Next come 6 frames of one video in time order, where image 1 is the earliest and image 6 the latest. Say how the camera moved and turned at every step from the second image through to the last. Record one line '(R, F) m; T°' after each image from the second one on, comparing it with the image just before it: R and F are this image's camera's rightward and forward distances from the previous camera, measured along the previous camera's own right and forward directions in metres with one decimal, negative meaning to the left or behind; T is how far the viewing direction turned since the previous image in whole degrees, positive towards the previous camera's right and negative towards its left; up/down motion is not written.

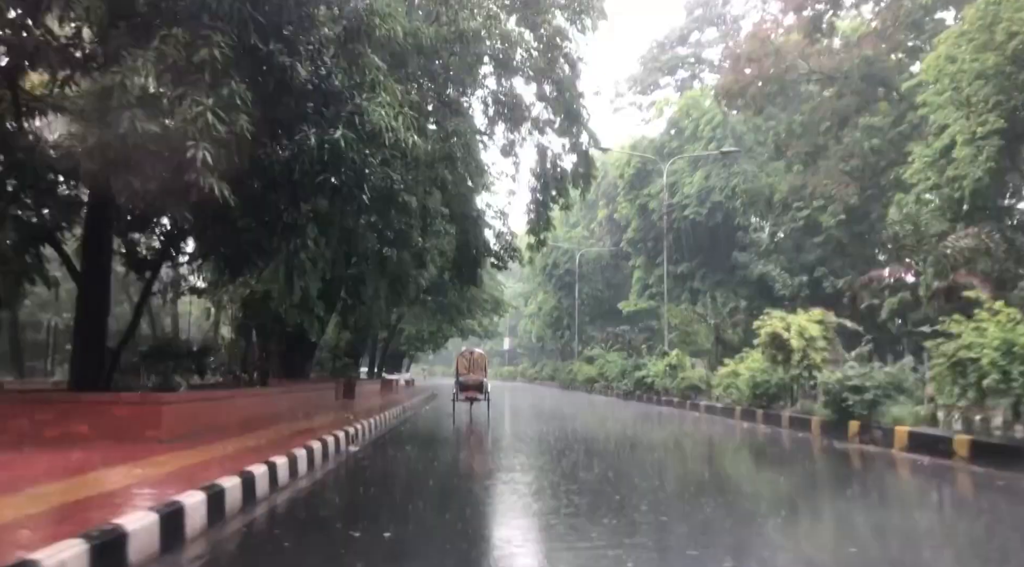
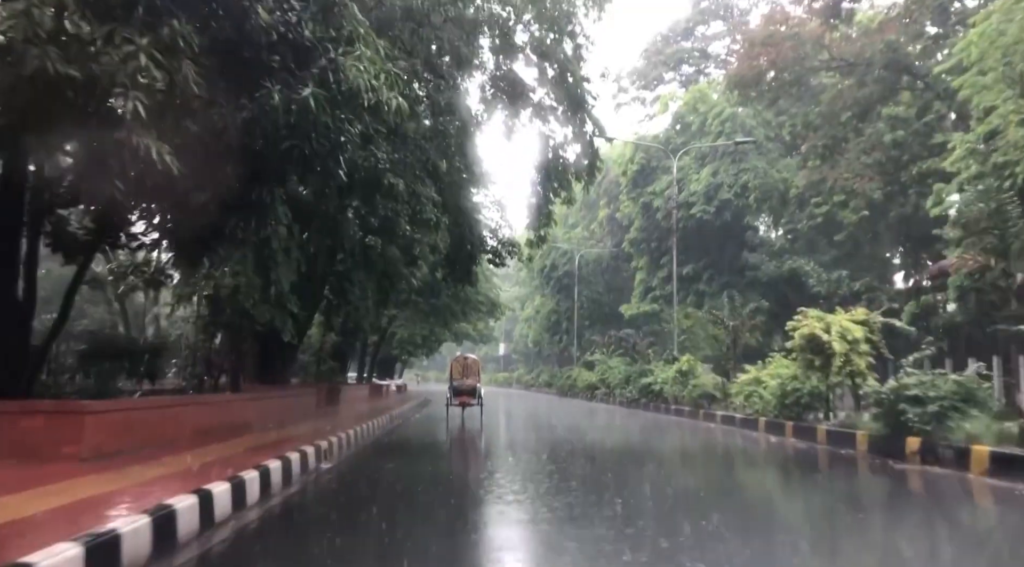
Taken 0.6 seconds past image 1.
(0.0, +1.2) m; 0°
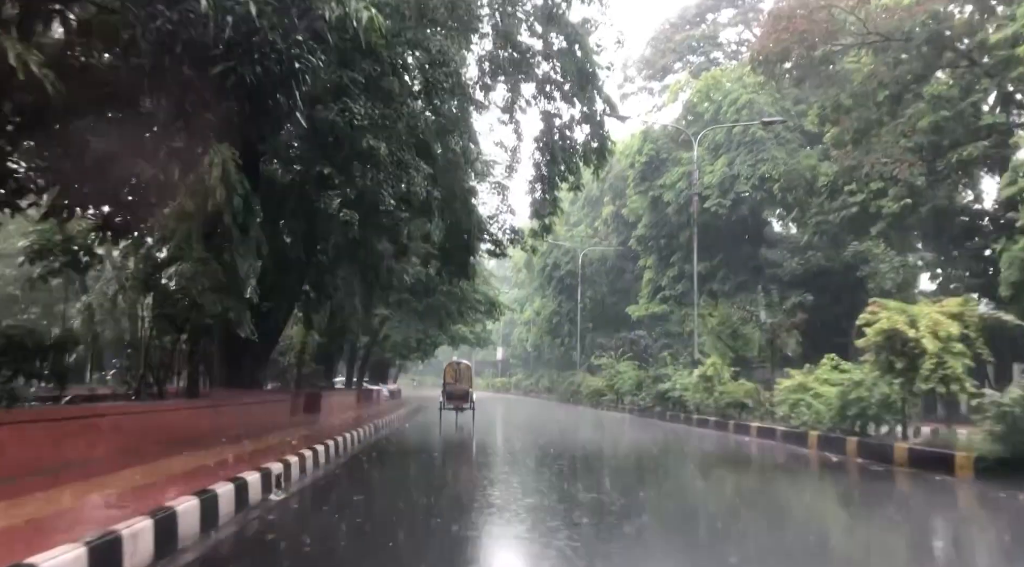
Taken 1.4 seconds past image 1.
(-0.1, +1.6) m; 0°
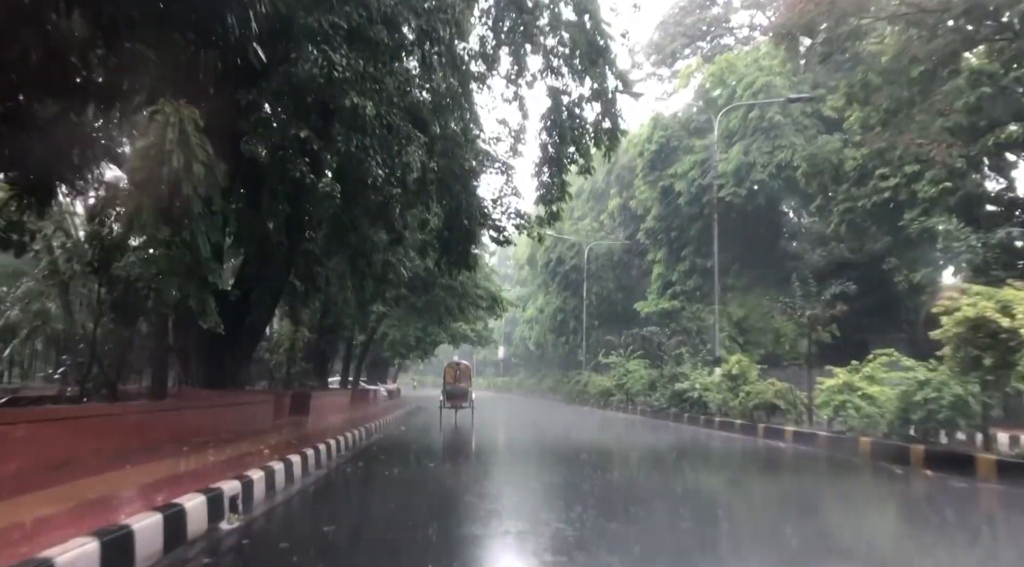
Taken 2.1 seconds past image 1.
(-0.1, +1.1) m; 0°
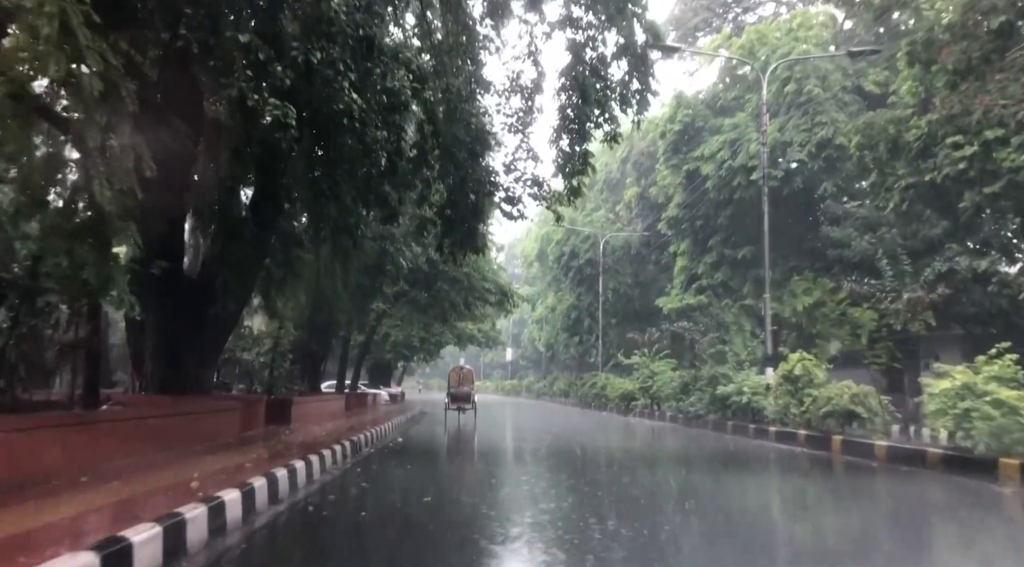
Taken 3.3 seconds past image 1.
(-0.1, +1.9) m; 0°
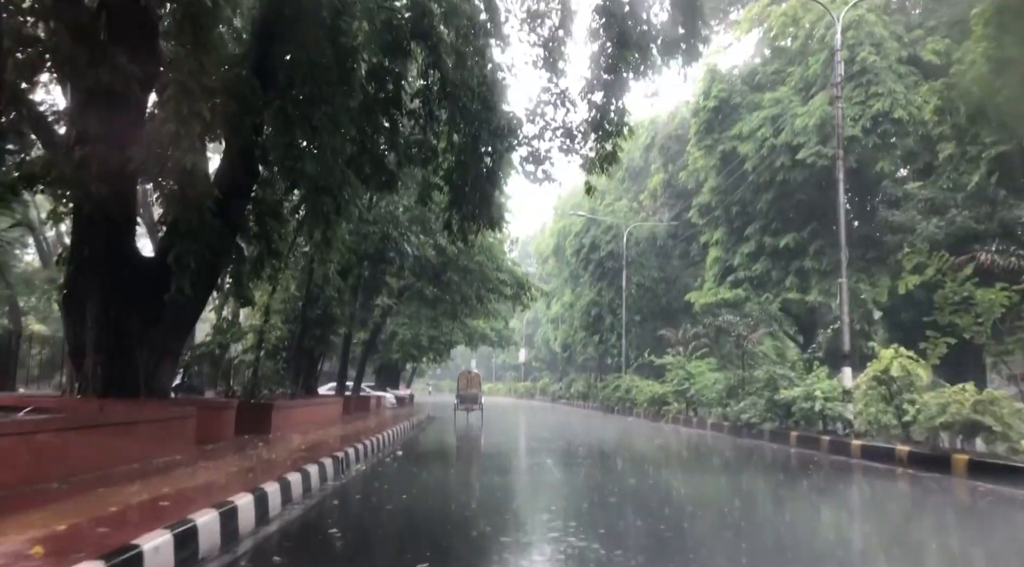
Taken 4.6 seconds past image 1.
(-0.1, +1.8) m; -1°
